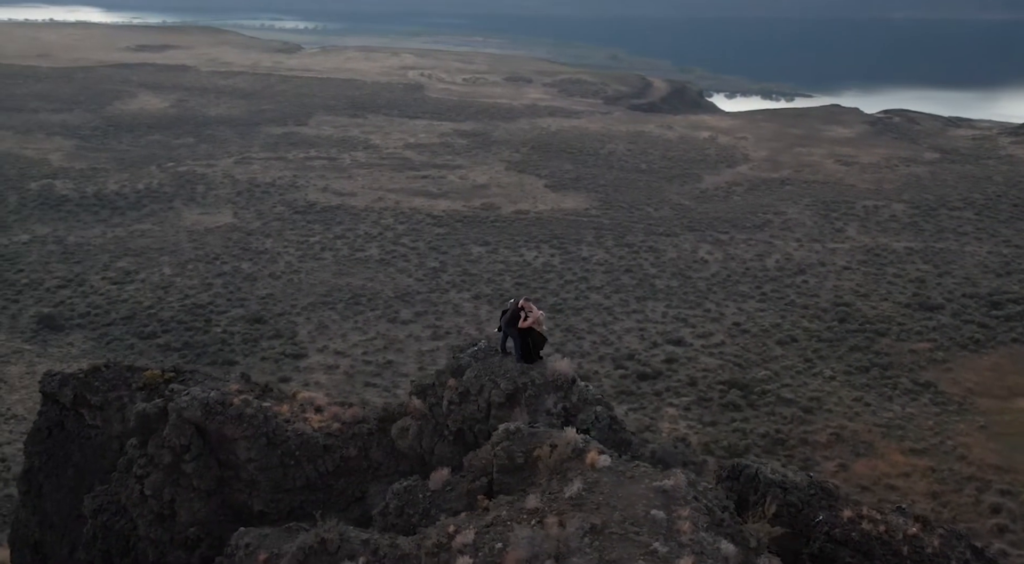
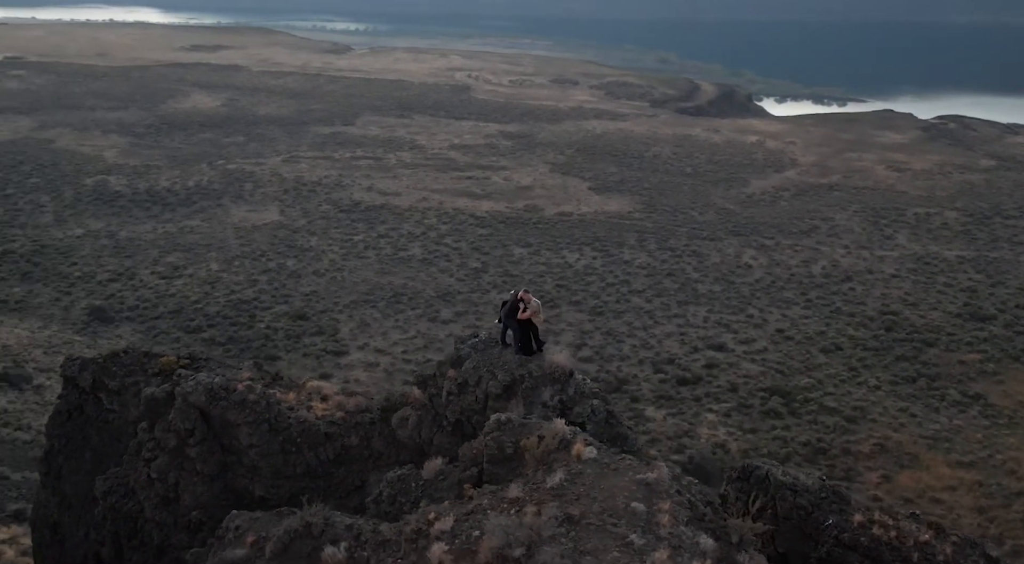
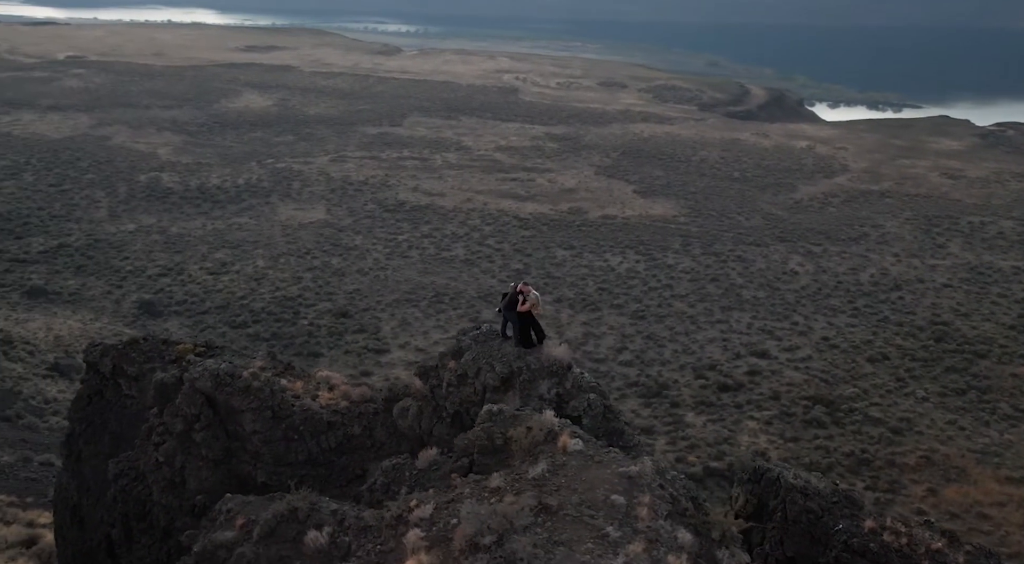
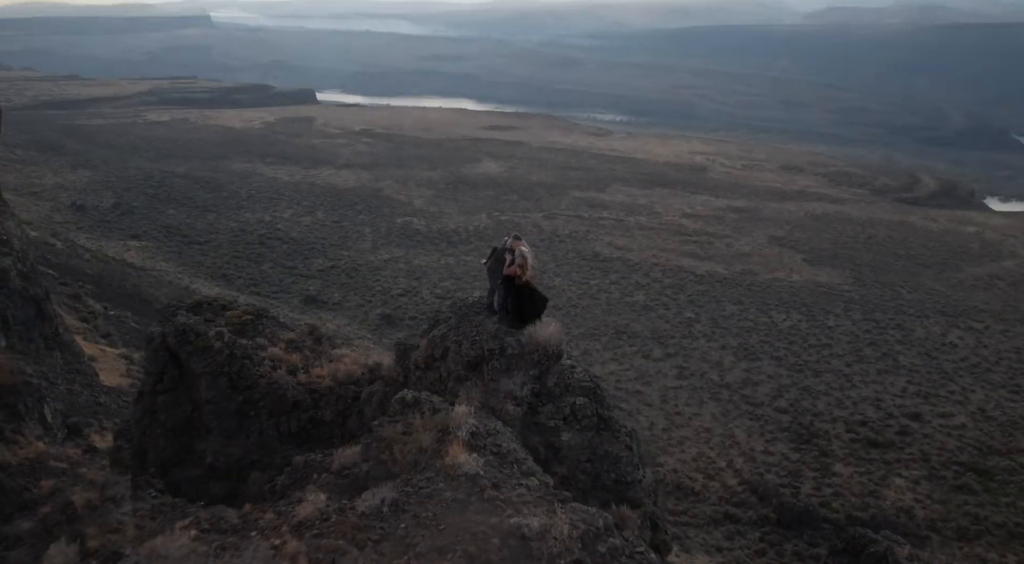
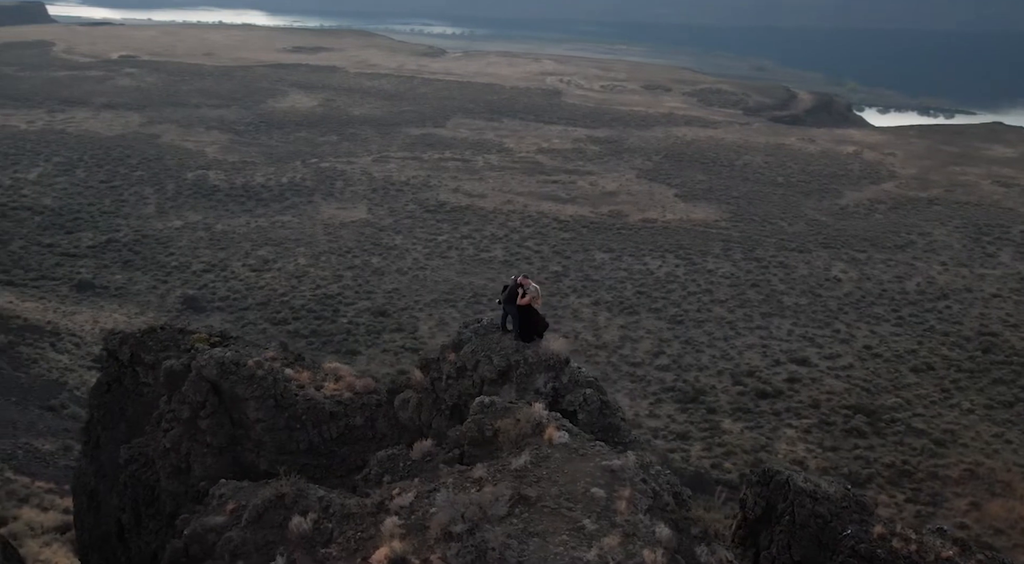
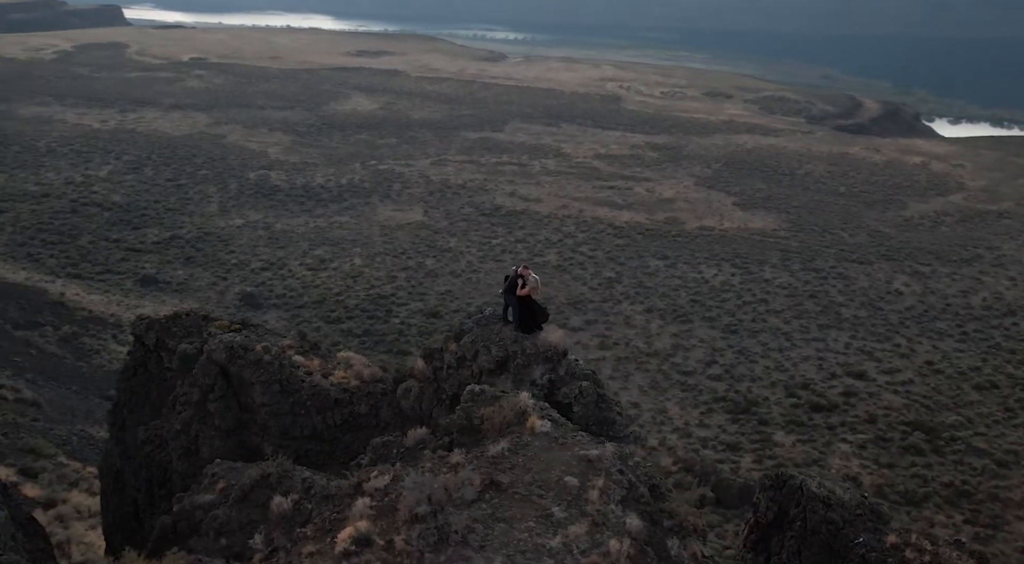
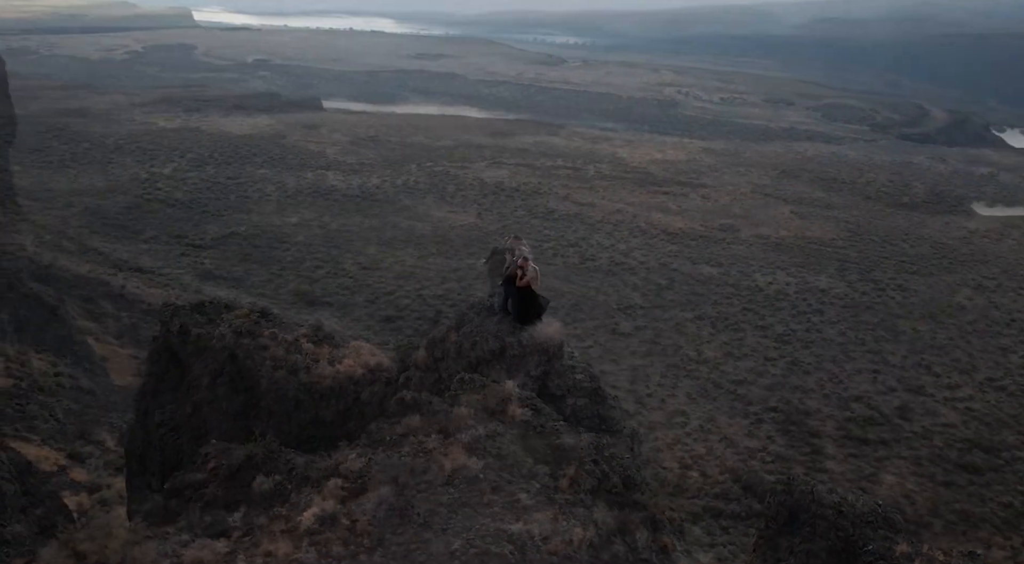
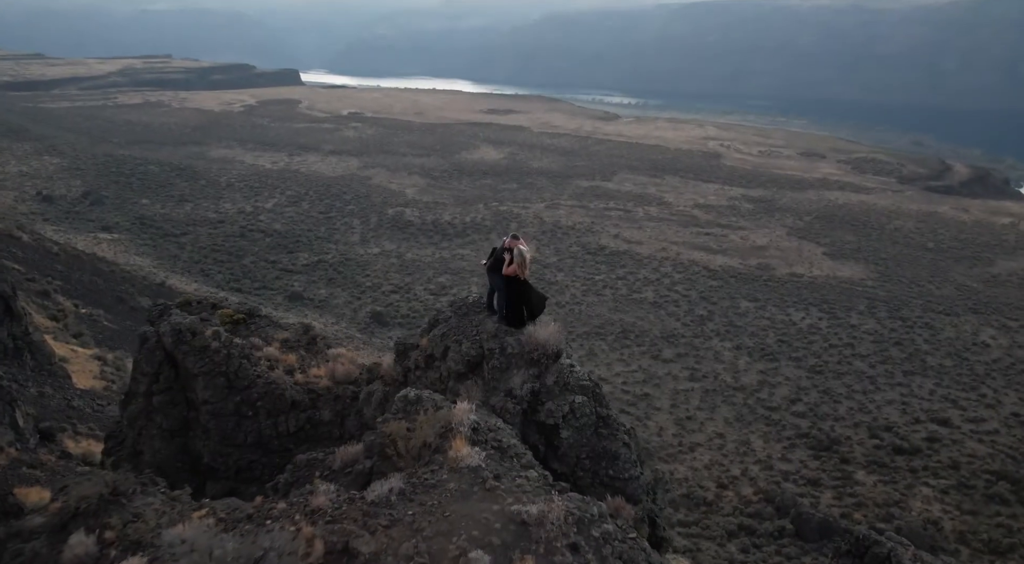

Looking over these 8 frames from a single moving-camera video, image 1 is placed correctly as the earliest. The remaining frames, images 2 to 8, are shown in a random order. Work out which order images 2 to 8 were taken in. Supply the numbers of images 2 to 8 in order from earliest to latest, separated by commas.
2, 3, 5, 6, 7, 4, 8
